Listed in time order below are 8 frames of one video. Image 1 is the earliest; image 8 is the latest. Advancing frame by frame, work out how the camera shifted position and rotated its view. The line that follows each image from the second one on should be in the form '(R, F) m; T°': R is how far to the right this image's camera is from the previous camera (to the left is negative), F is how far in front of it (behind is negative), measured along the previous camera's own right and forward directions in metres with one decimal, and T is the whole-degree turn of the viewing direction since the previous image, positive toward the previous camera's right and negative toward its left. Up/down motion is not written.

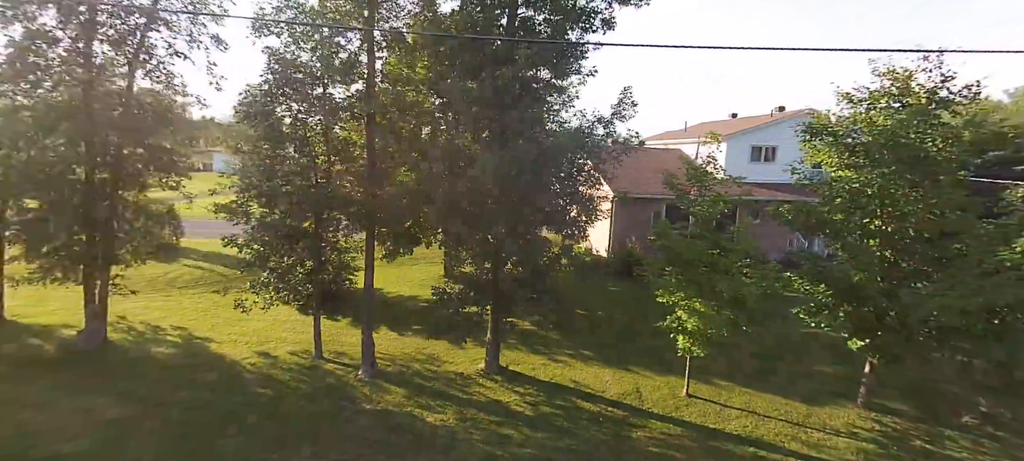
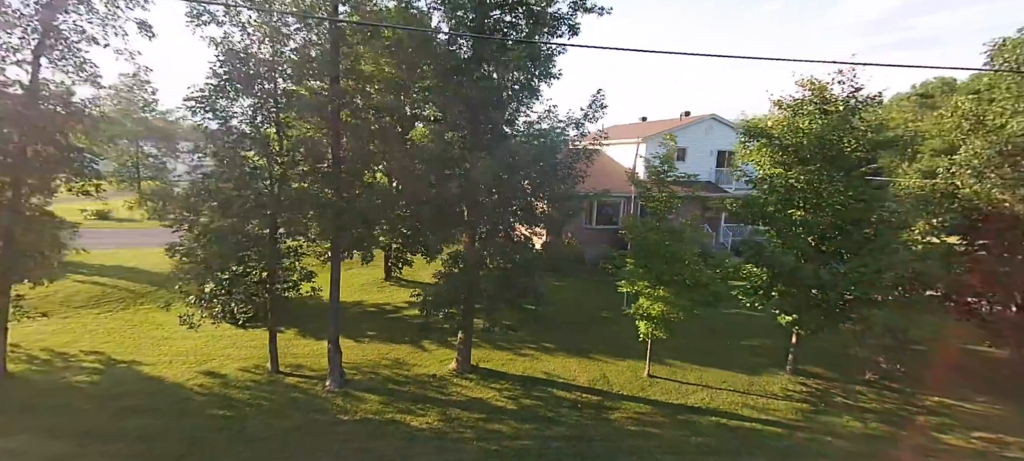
(-1.2, 0.0) m; +11°
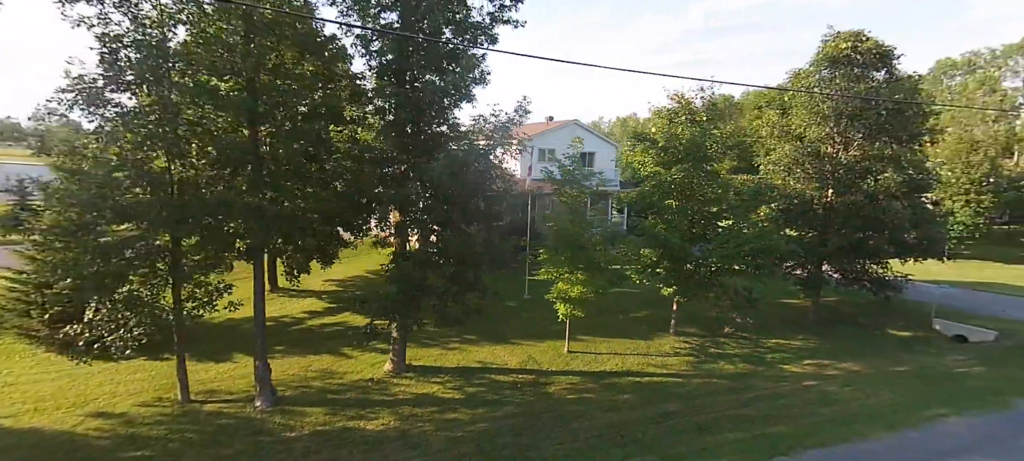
(-1.6, -0.3) m; +18°
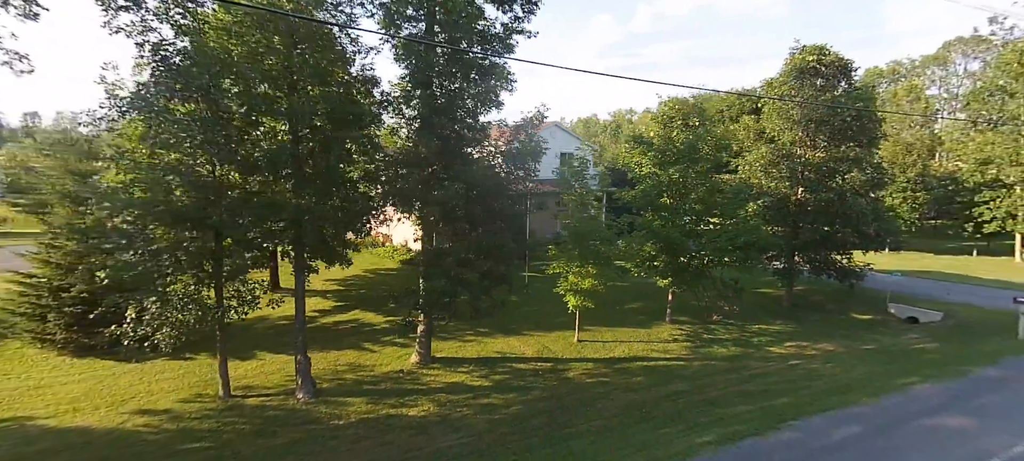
(-1.3, -0.6) m; +5°
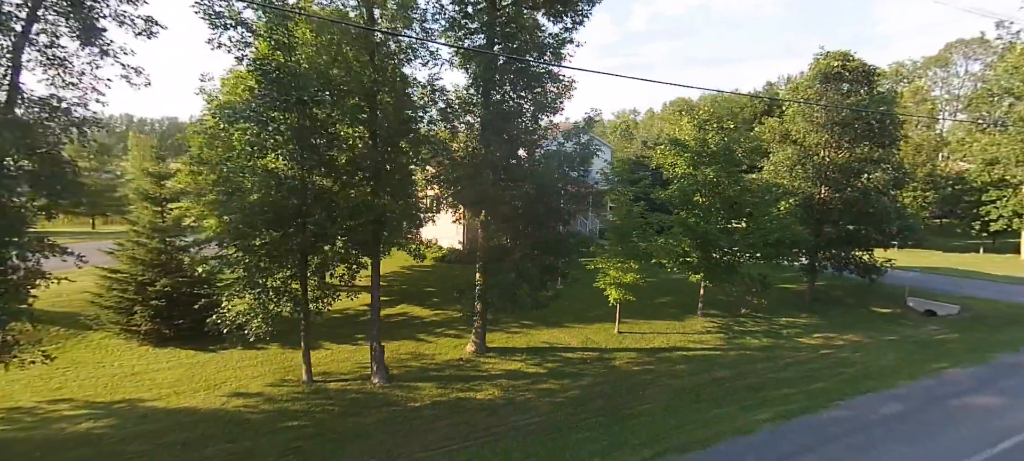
(-1.1, -0.7) m; 0°
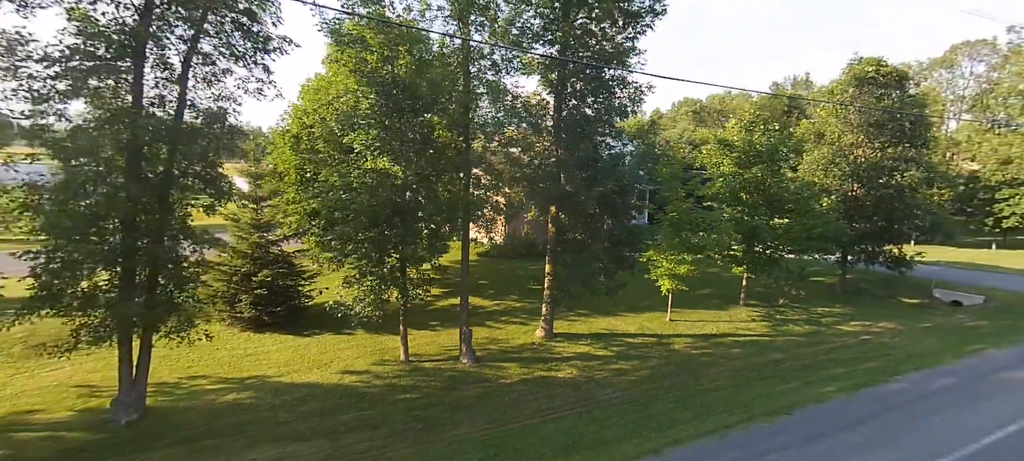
(-1.5, -0.9) m; 0°
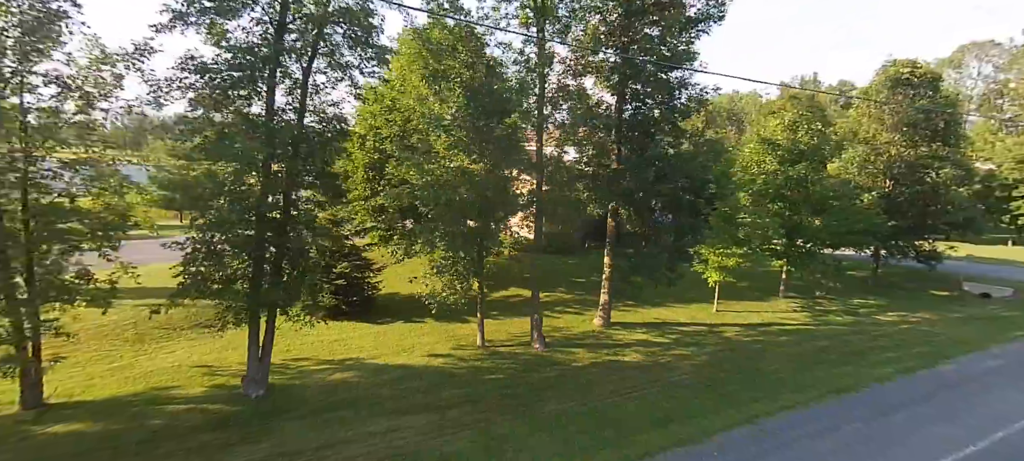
(-1.4, -0.7) m; 0°
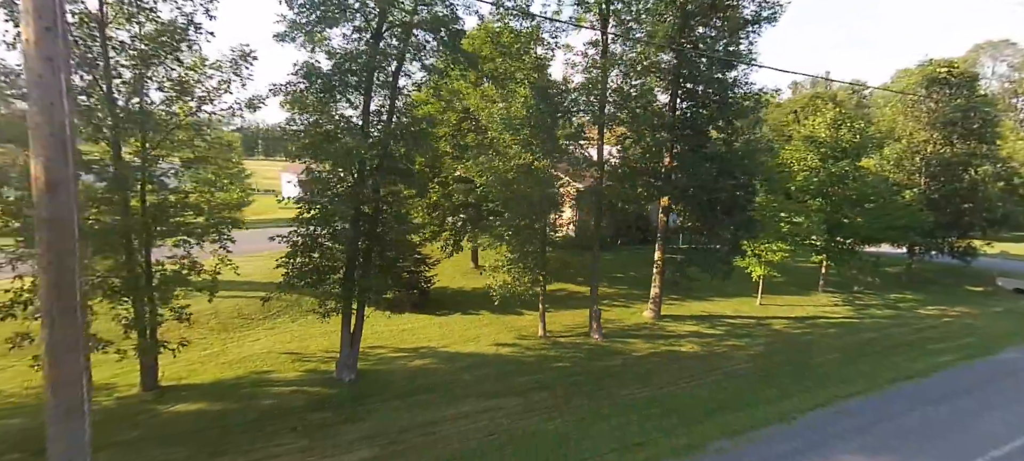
(-1.2, -0.4) m; -1°
